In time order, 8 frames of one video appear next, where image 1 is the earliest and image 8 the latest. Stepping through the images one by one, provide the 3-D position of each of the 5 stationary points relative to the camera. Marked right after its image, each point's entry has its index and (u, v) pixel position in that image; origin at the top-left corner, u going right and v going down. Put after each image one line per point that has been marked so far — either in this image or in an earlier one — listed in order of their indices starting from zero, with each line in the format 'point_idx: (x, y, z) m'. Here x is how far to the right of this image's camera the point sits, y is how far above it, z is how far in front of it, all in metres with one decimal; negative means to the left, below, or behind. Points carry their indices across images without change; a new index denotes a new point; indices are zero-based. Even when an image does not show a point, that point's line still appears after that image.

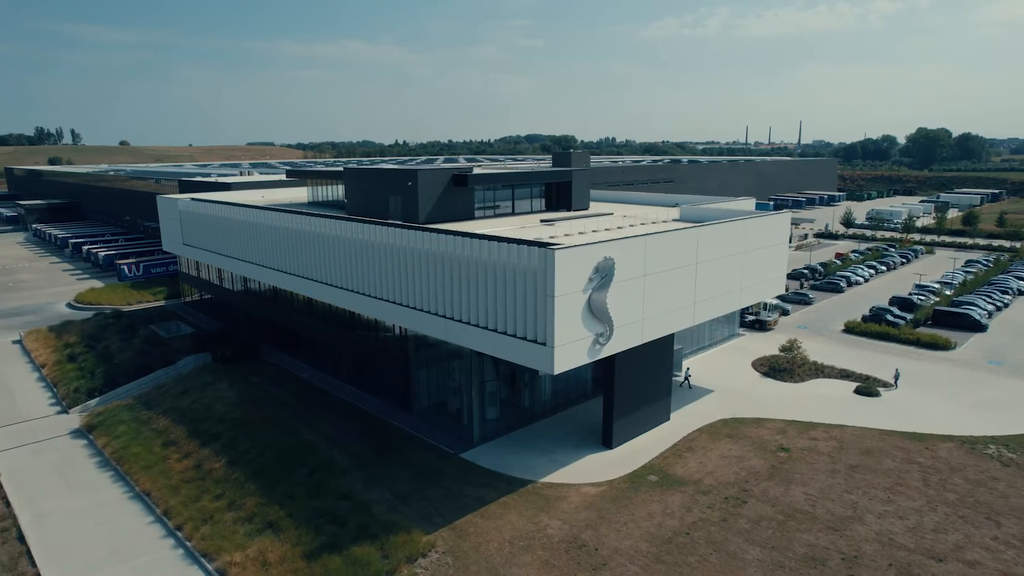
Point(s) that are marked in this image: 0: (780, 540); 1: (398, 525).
0: (+6.9, -6.5, +16.9) m
1: (-3.0, -6.3, +17.5) m
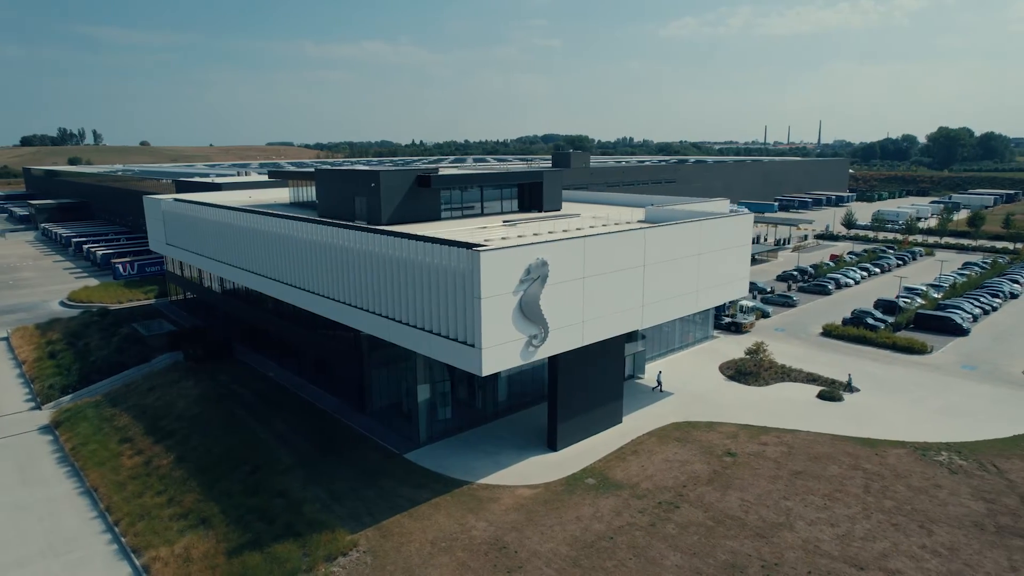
0: (+4.9, -6.6, +16.7) m
1: (-5.0, -6.4, +17.6) m
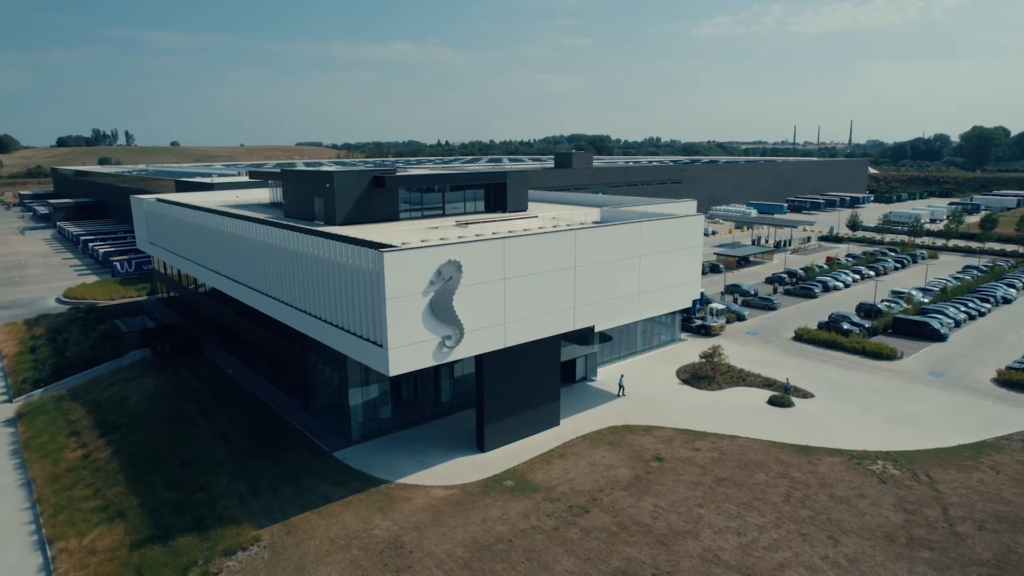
0: (+2.2, -6.7, +16.5) m
1: (-7.6, -6.3, +17.9) m
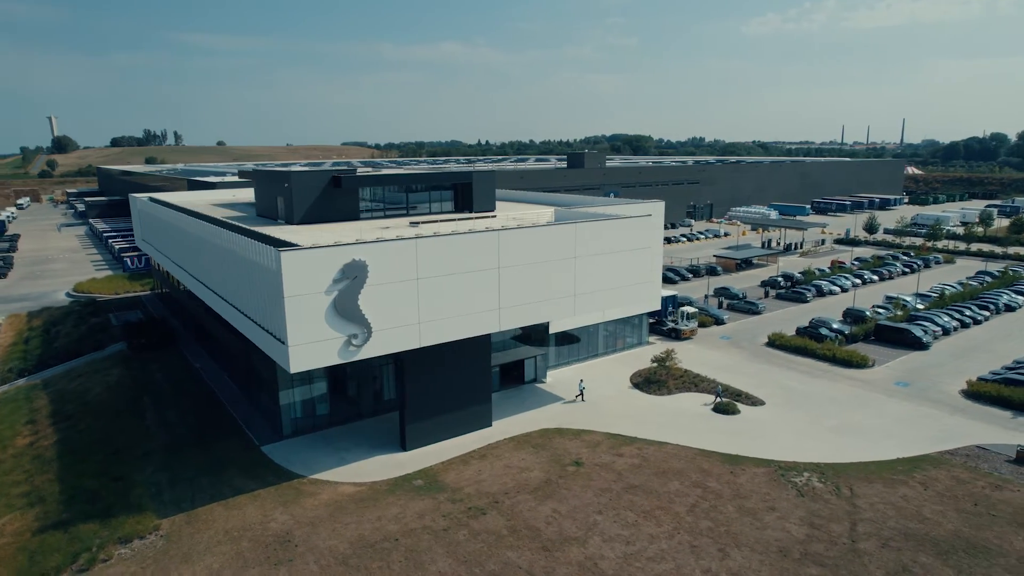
0: (-0.8, -6.7, +16.4) m
1: (-10.5, -6.2, +18.4) m
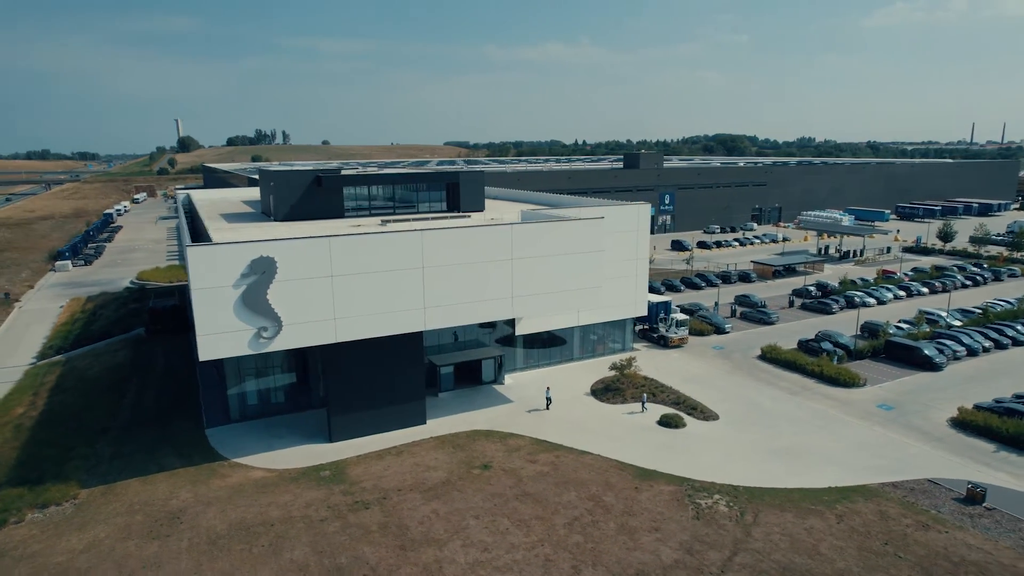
0: (-4.4, -6.6, +16.7) m
1: (-13.7, -5.9, +20.1) m
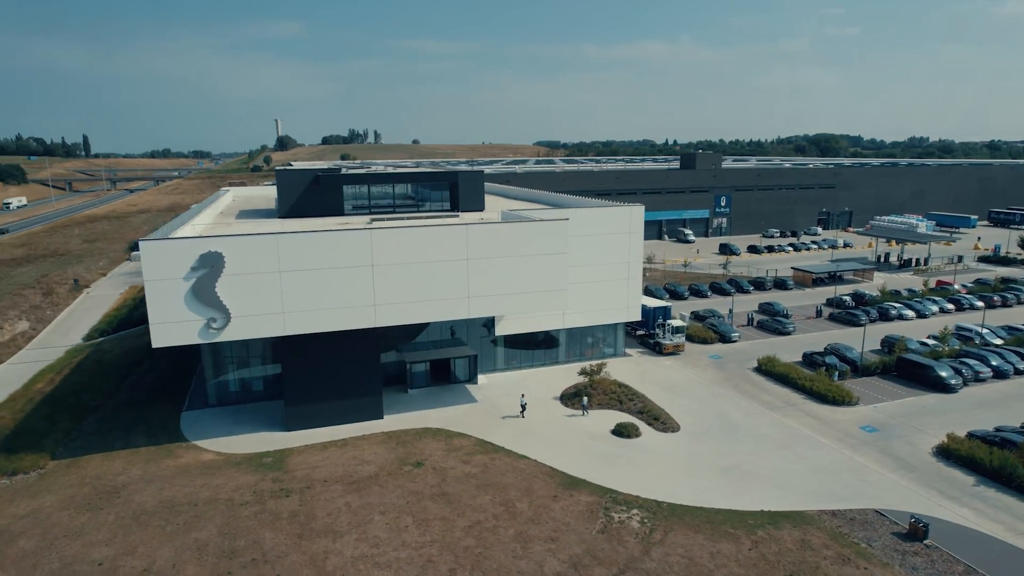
0: (-7.1, -6.5, +17.5) m
1: (-15.8, -5.4, +22.1) m
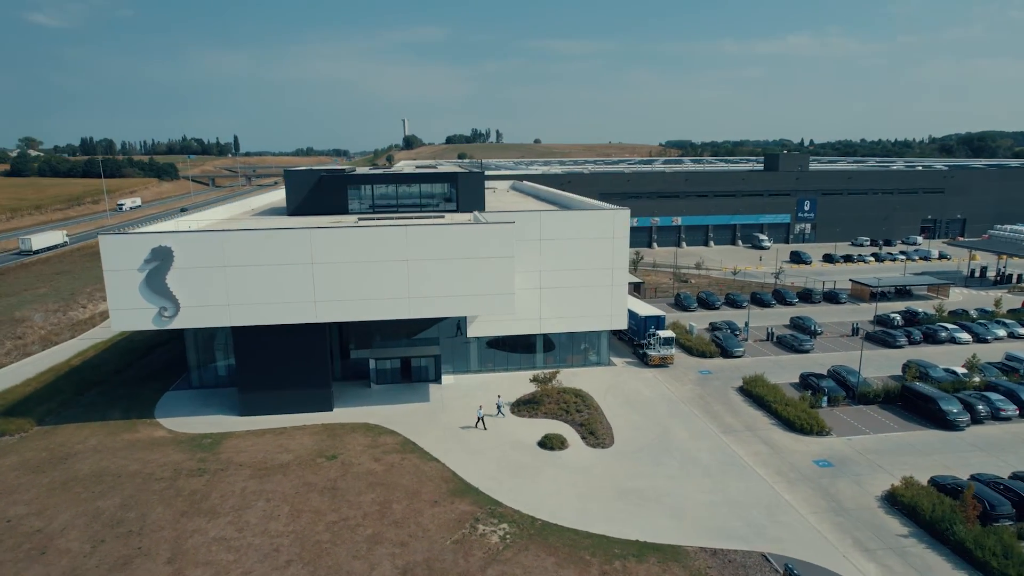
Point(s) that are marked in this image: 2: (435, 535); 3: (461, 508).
0: (-10.7, -6.3, +18.9) m
1: (-18.3, -4.9, +25.1) m
2: (-1.9, -6.5, +17.1) m
3: (-1.3, -6.2, +18.5) m
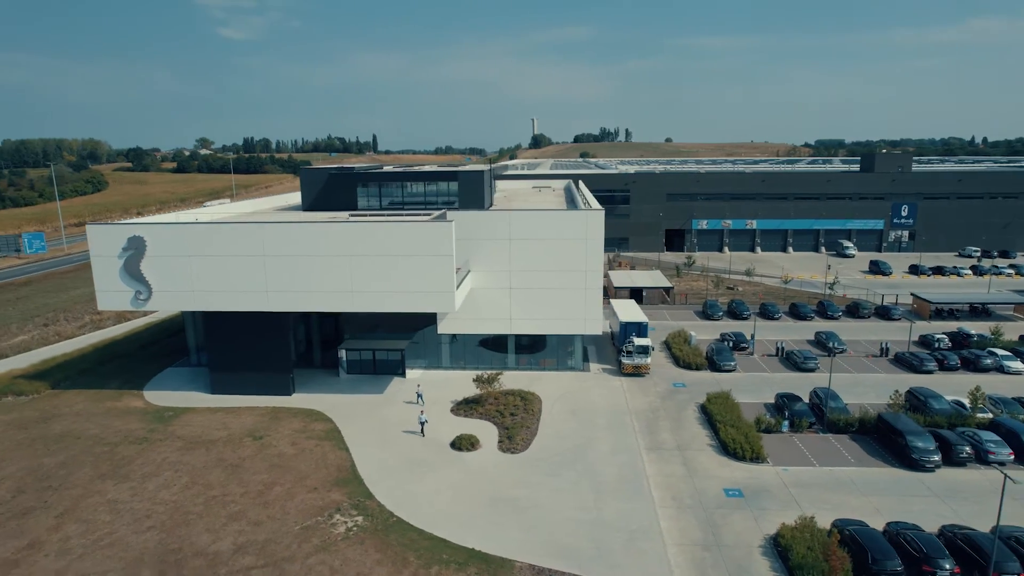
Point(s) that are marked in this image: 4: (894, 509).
0: (-14.1, -5.7, +21.3) m
1: (-20.3, -4.1, +28.9) m
2: (-5.9, -6.3, +17.7) m
3: (-5.1, -6.1, +19.0) m
4: (+10.4, -6.0, +17.8) m
